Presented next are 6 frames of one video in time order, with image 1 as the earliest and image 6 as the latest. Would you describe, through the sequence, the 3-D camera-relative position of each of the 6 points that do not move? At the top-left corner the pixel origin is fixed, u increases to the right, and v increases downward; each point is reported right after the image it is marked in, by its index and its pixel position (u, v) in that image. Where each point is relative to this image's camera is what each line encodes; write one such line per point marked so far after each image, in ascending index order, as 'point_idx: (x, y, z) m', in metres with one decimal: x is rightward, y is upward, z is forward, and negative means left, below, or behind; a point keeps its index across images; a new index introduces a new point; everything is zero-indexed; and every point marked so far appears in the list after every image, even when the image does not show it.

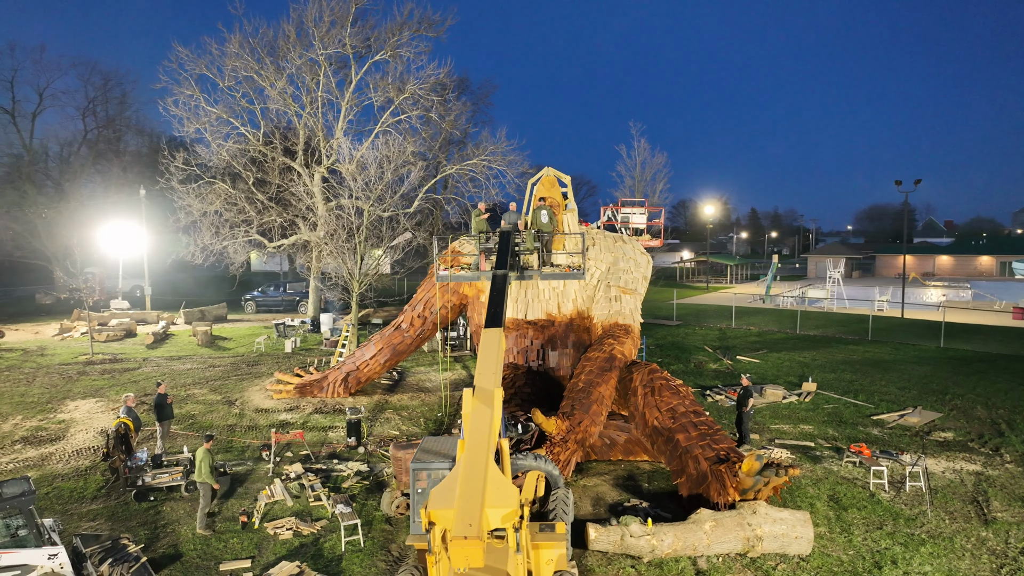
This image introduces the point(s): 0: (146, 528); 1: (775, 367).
0: (-4.2, -2.8, +8.0) m
1: (+6.2, -1.9, +16.5) m
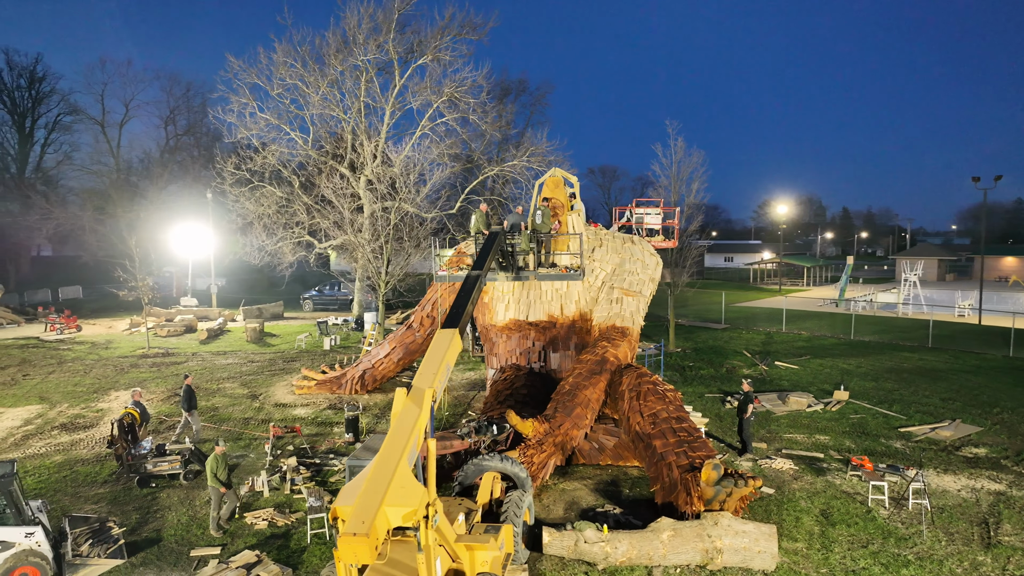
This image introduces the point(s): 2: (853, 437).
0: (-4.6, -2.7, +8.5) m
1: (+6.8, -1.9, +15.7) m
2: (+5.5, -2.4, +11.1) m
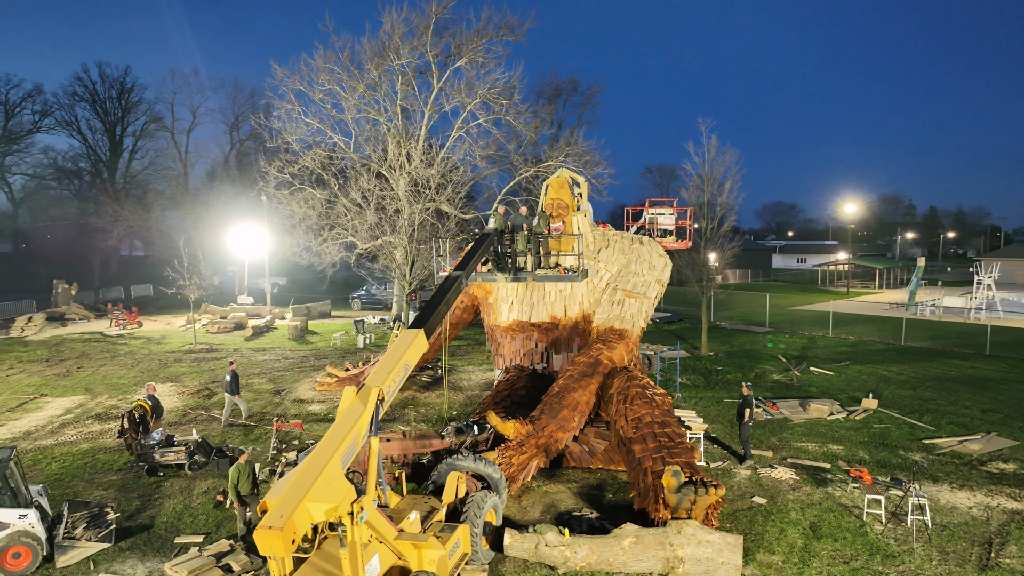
0: (-4.8, -2.7, +8.9) m
1: (+7.2, -2.0, +15.1) m
2: (+5.5, -2.4, +10.6) m
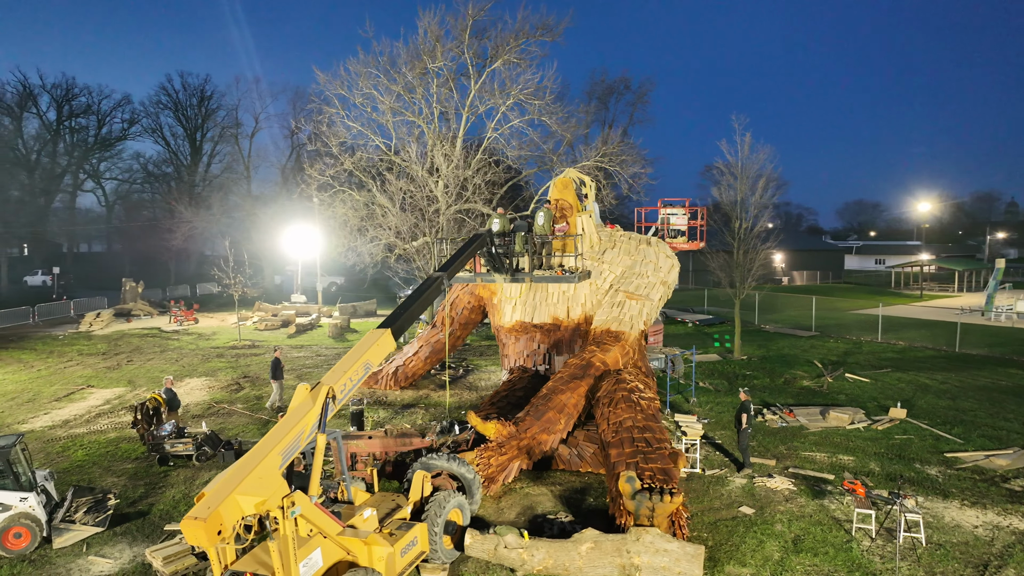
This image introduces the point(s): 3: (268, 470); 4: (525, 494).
0: (-5.0, -2.7, +9.4) m
1: (+7.6, -2.1, +14.3) m
2: (+5.4, -2.5, +10.1) m
3: (-1.9, -1.4, +5.4) m
4: (+0.2, -2.6, +8.7) m
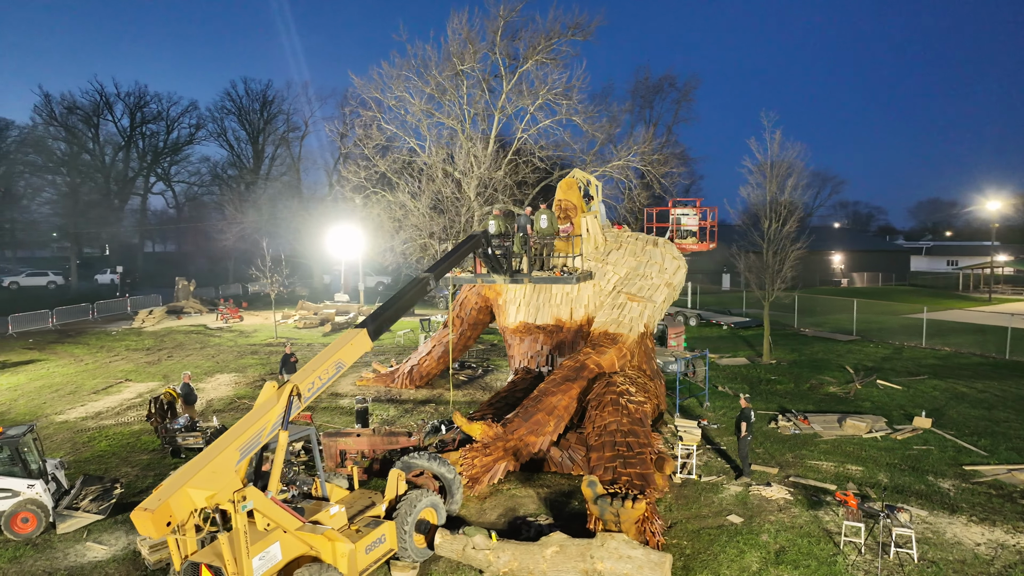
0: (-5.1, -2.7, +9.8) m
1: (+7.9, -2.1, +13.7) m
2: (+5.3, -2.5, +9.6) m
3: (-2.3, -1.4, +5.6) m
4: (0.0, -2.6, +8.7) m
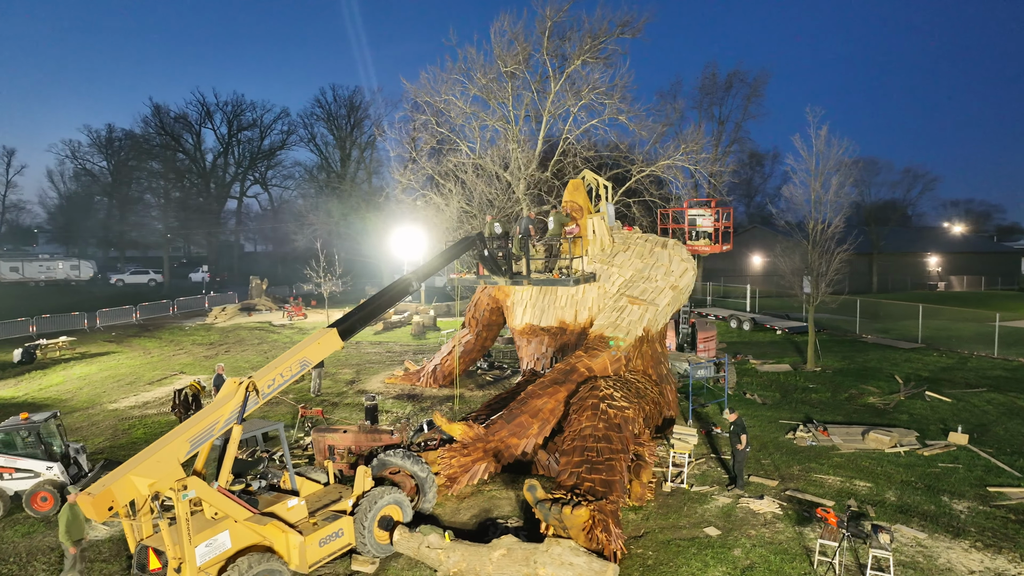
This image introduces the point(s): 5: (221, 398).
0: (-5.1, -2.7, +10.5) m
1: (+8.2, -2.2, +12.7) m
2: (+5.1, -2.6, +9.0) m
3: (-2.9, -1.4, +5.9) m
4: (-0.3, -2.6, +8.7) m
5: (-2.8, -1.0, +6.6) m
